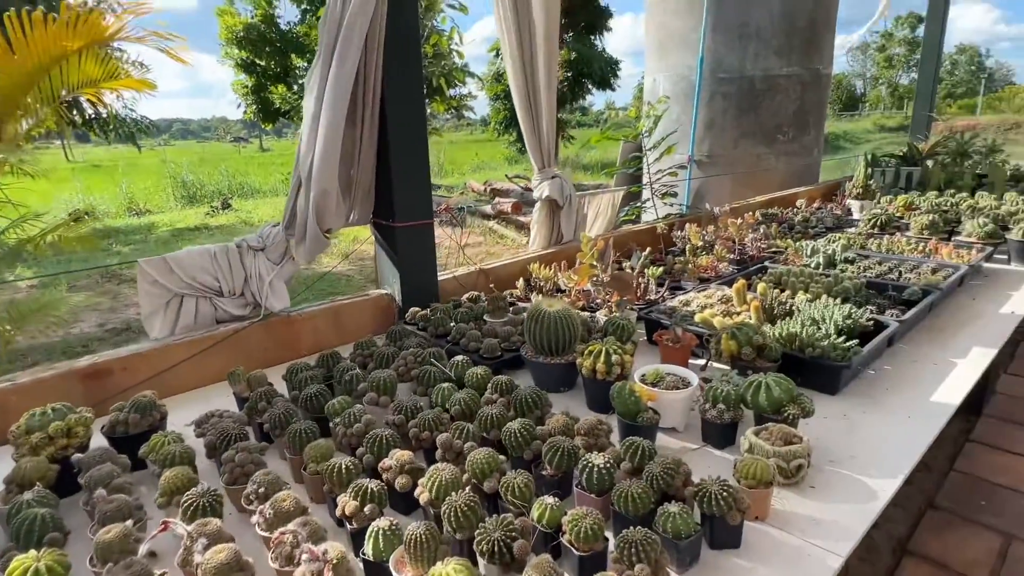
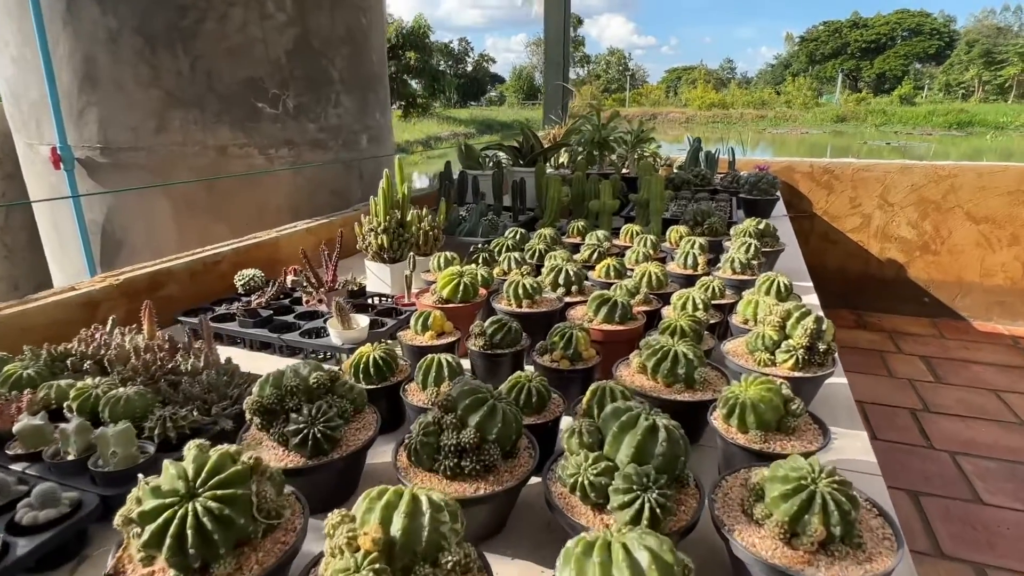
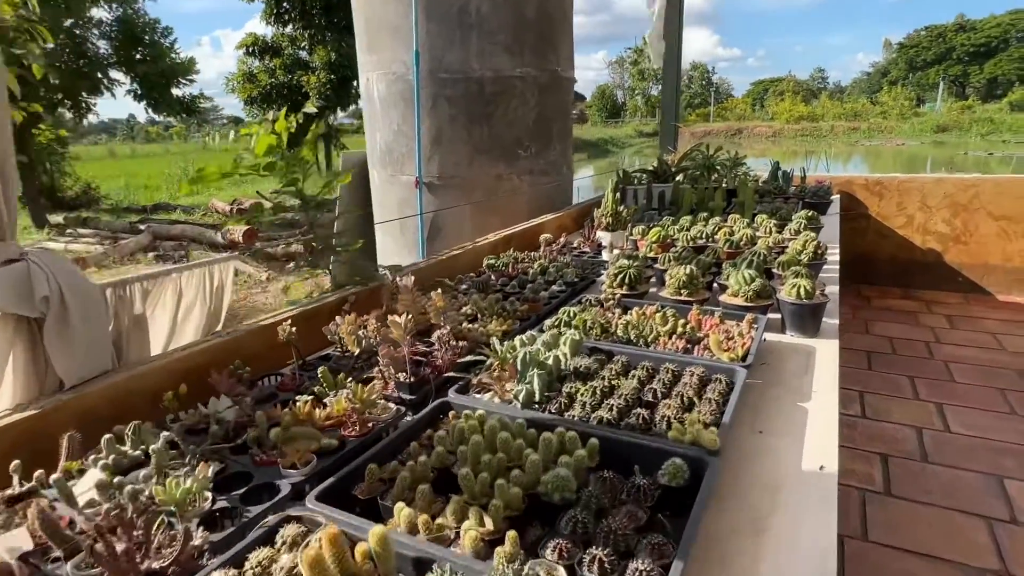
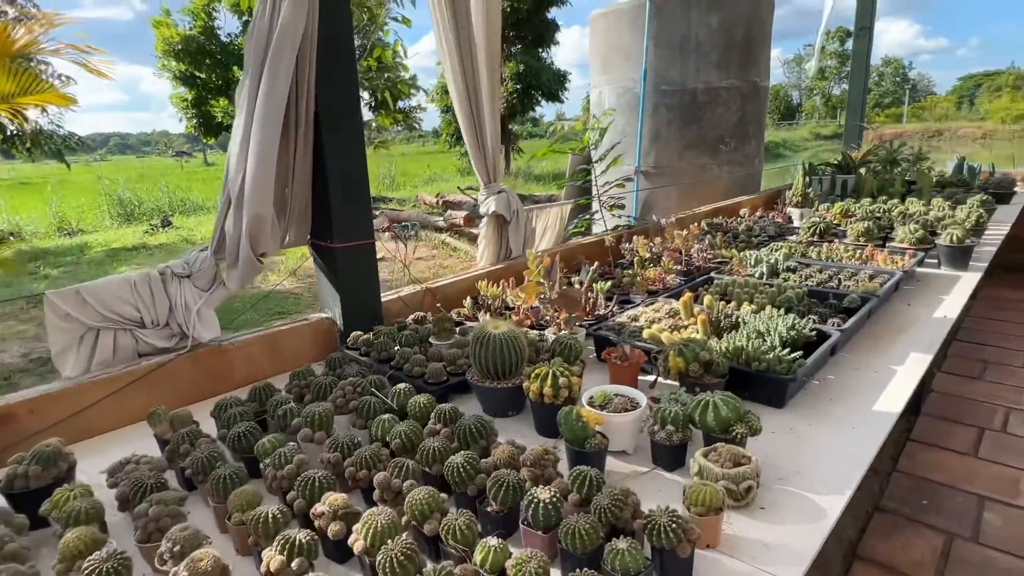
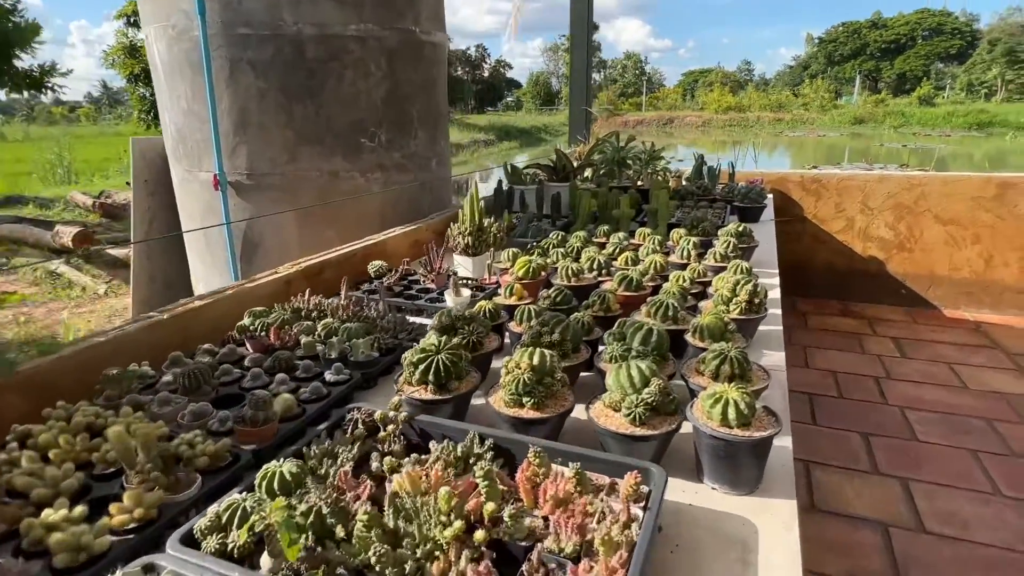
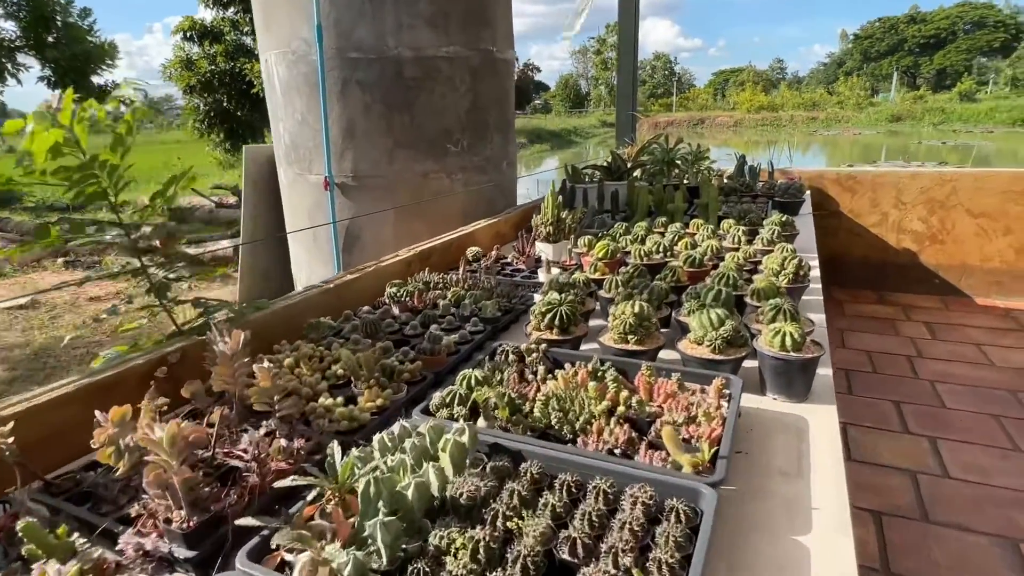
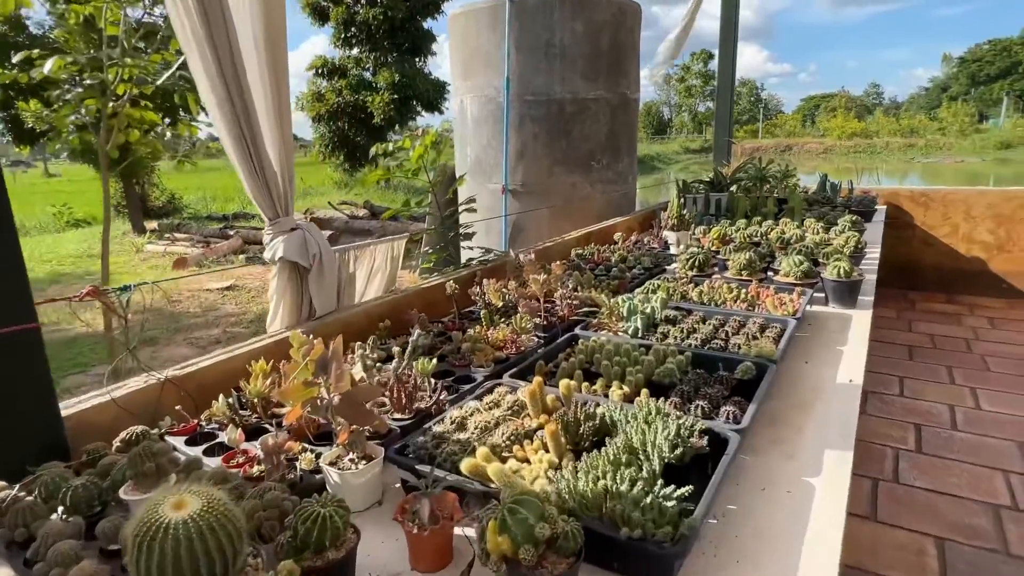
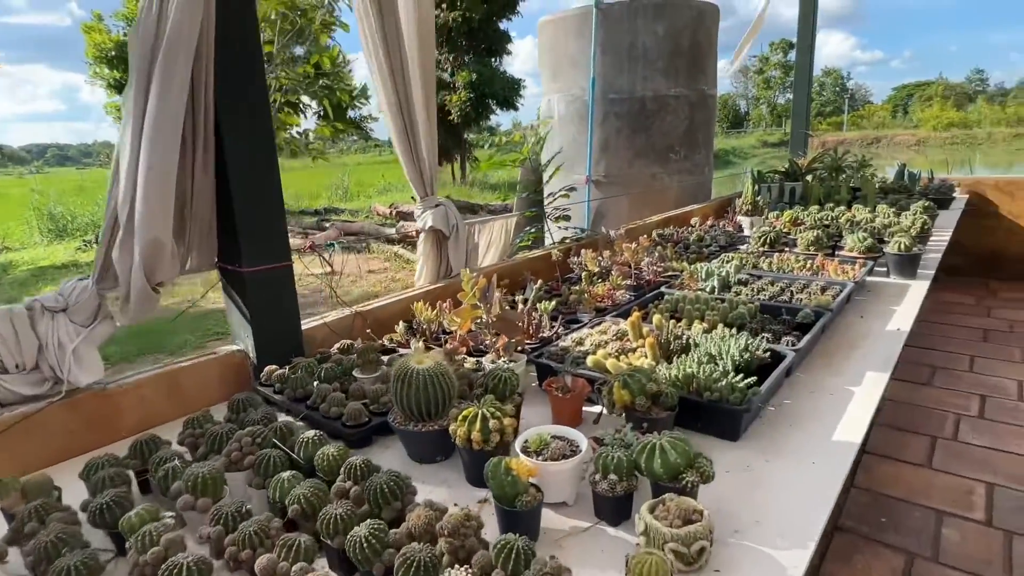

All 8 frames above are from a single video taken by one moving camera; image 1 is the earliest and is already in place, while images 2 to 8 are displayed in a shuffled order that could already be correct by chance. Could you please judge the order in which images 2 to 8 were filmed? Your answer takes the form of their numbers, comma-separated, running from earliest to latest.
4, 8, 7, 3, 6, 5, 2
